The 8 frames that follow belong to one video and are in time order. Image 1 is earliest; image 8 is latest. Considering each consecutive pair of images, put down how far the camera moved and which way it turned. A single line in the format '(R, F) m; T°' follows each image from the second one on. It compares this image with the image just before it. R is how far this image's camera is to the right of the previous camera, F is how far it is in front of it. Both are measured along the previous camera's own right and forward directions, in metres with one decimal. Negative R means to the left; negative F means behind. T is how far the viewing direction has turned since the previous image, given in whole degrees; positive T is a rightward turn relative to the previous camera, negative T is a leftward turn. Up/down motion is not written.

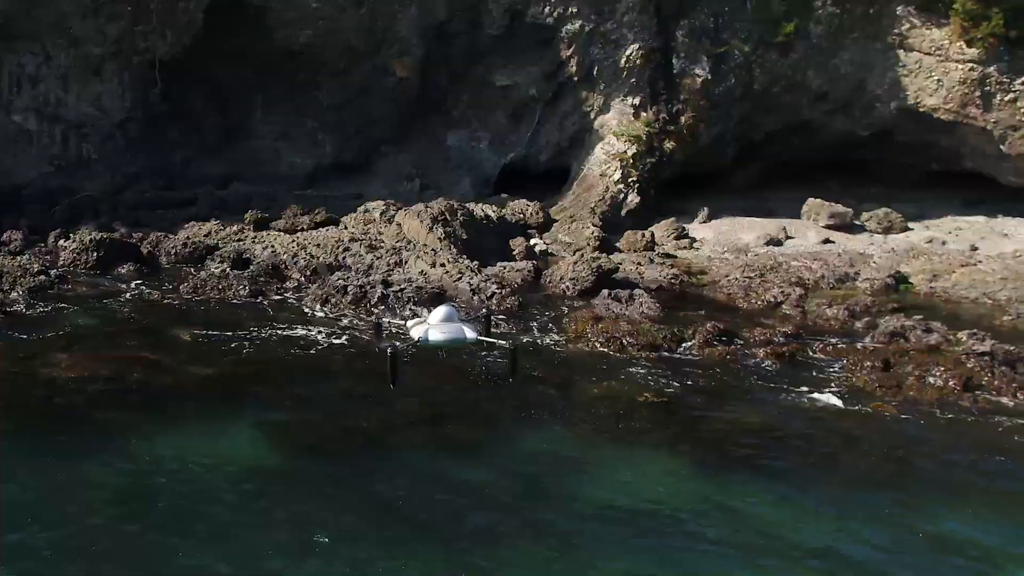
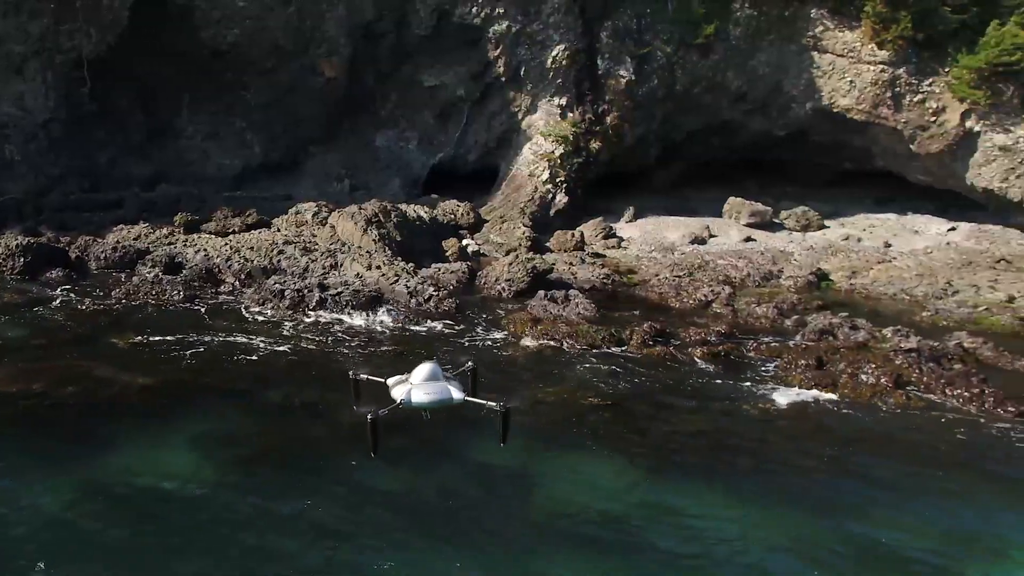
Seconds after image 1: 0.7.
(-0.8, 0.0) m; +5°
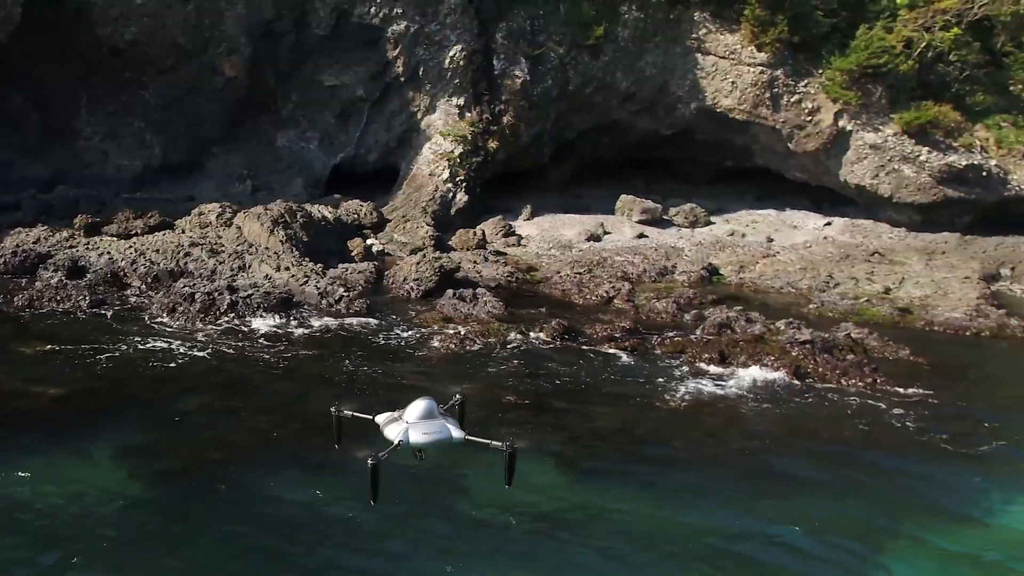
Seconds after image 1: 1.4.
(-0.9, -0.3) m; +7°
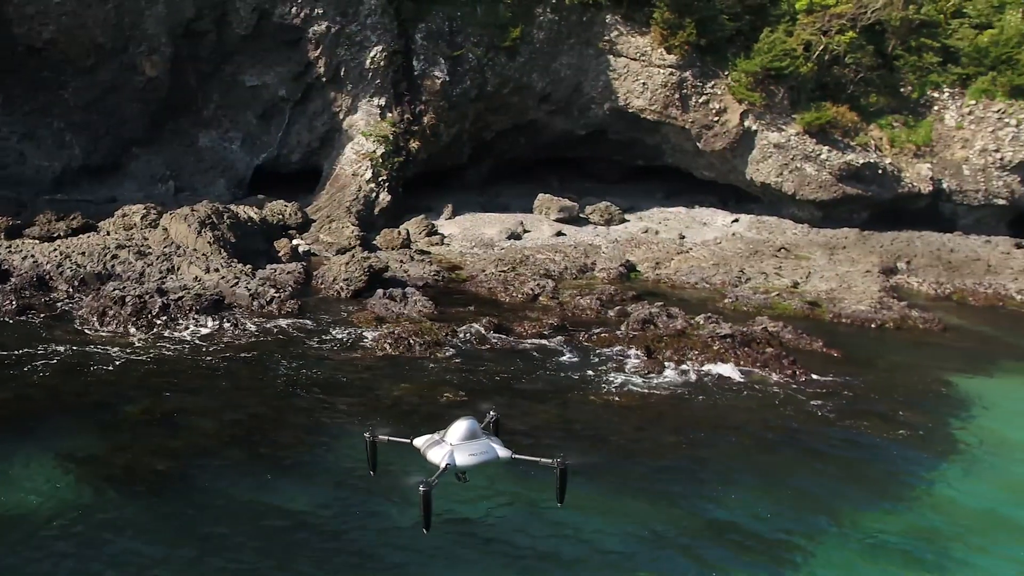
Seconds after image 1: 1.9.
(-0.7, -0.3) m; +6°
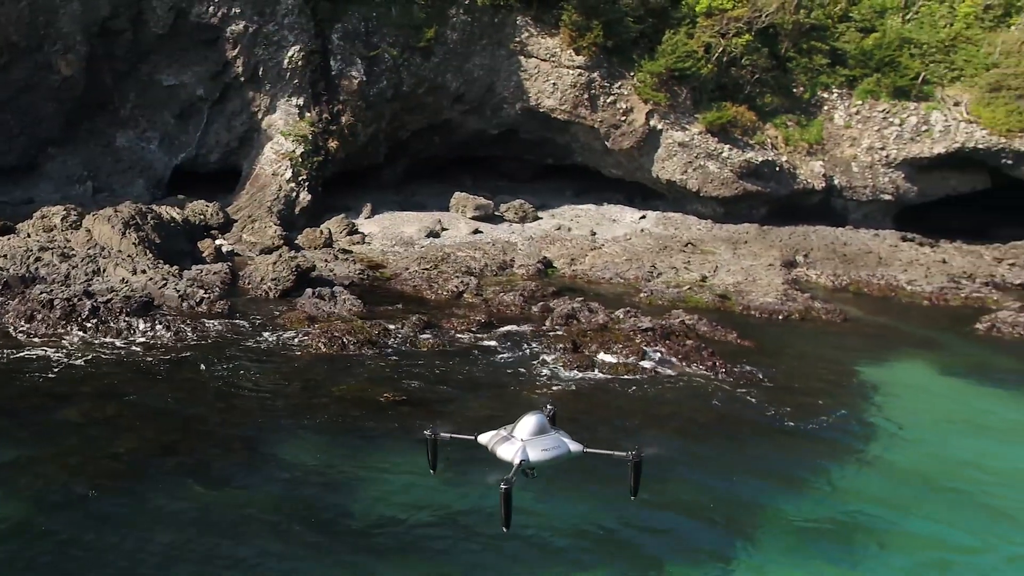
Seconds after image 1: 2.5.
(-0.9, -0.4) m; +6°
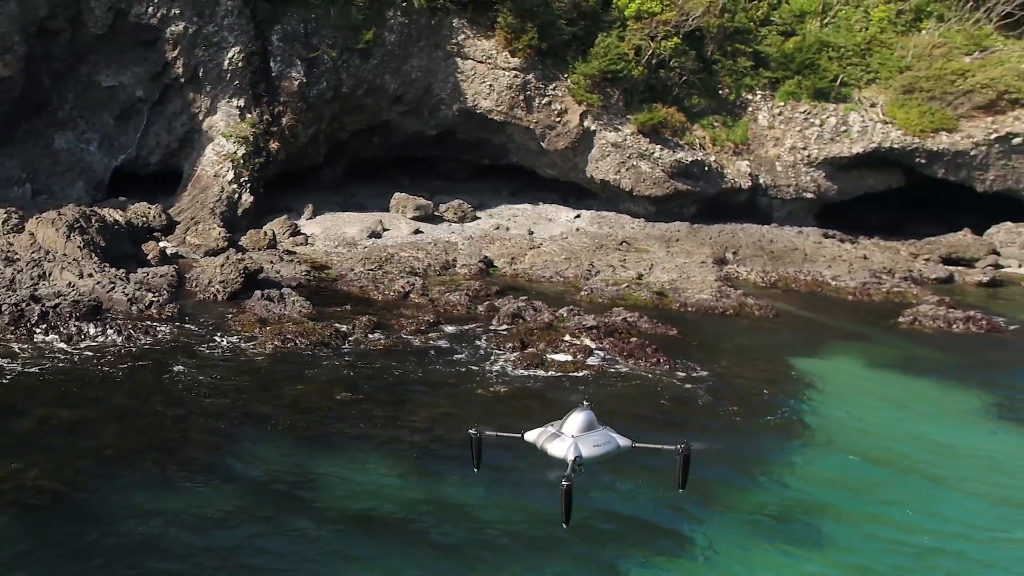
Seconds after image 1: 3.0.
(-0.7, -0.3) m; +4°
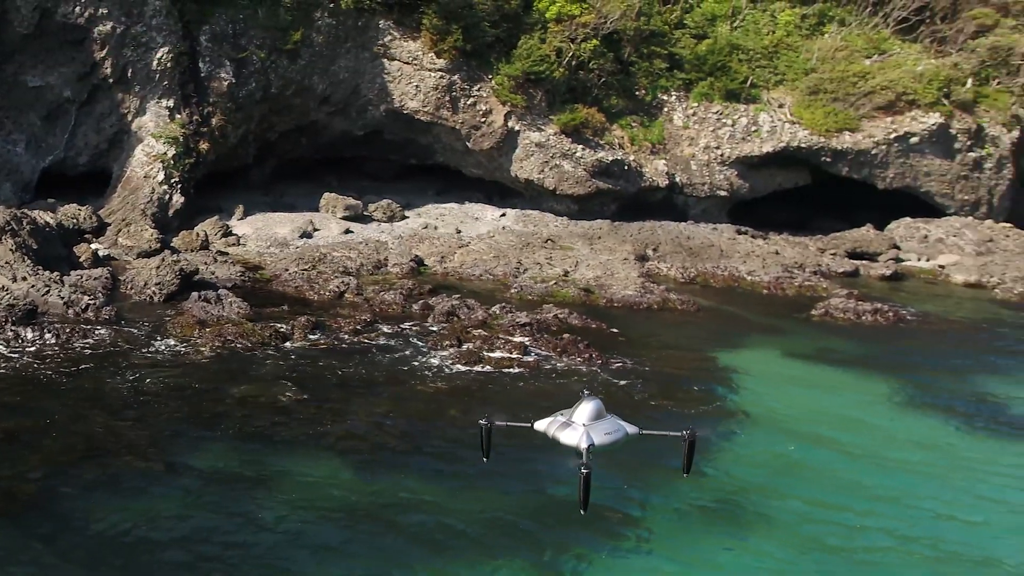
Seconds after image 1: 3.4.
(-0.6, -0.4) m; +5°
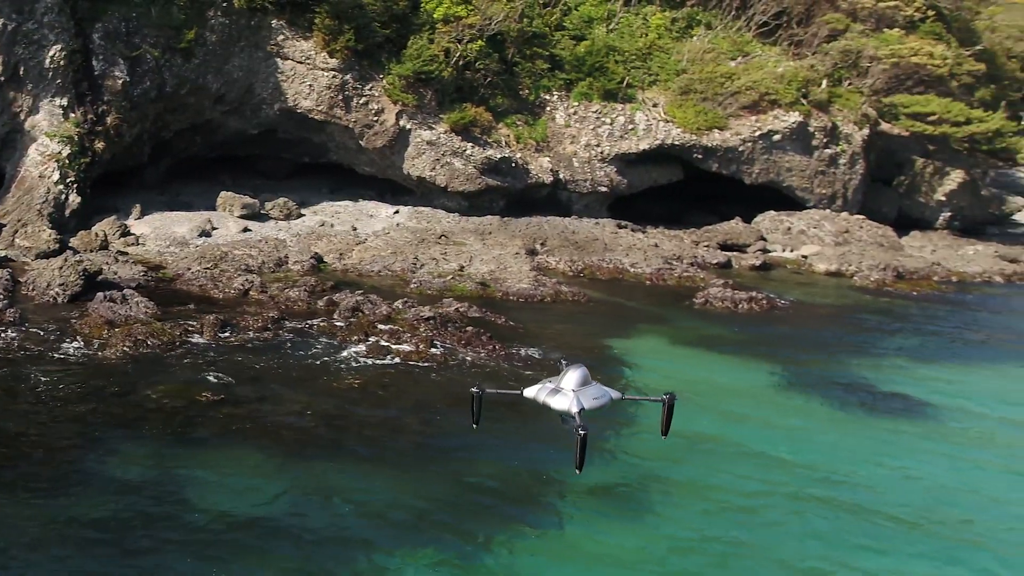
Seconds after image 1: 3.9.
(-0.9, -0.6) m; +7°
